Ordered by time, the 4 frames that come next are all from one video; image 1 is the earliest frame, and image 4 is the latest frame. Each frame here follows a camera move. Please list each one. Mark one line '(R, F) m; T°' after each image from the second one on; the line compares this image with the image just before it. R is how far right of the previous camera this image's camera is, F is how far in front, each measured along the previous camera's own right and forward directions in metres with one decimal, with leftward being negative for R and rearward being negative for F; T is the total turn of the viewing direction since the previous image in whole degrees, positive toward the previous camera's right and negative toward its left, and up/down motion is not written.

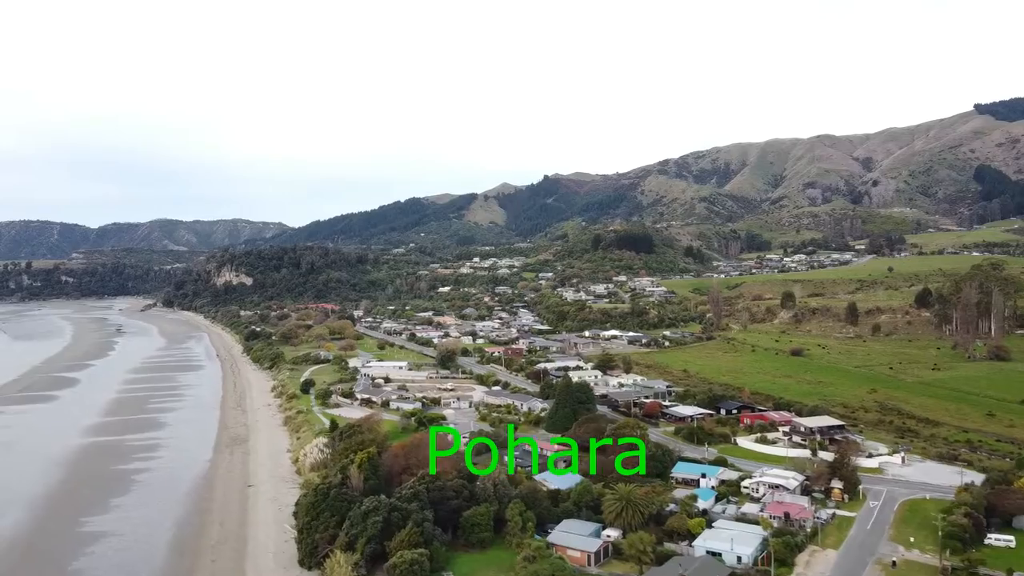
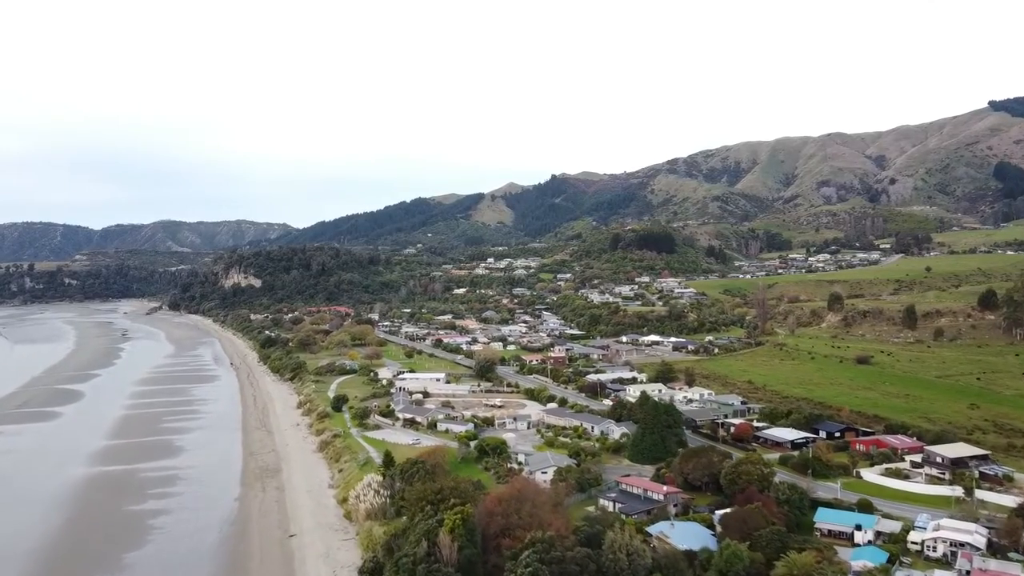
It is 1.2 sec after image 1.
(-2.7, +5.1) m; 0°
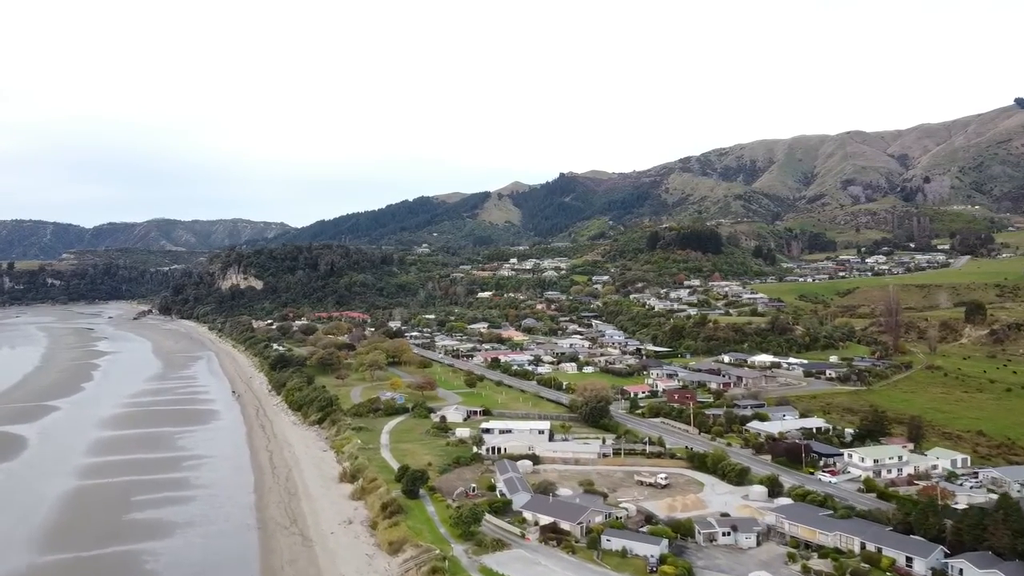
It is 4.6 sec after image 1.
(-5.7, +15.5) m; 0°
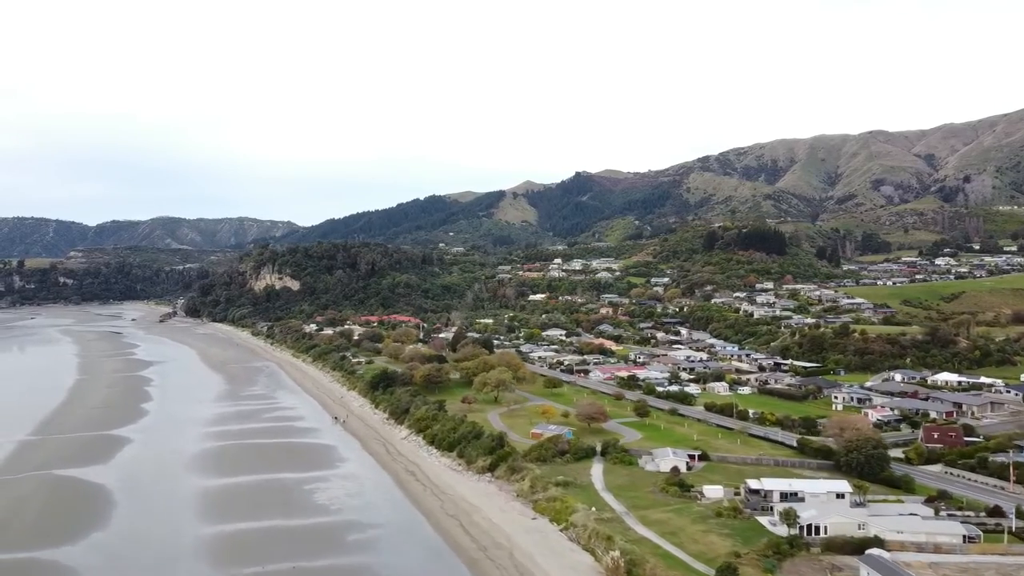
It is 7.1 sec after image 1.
(-8.5, +9.2) m; 0°
